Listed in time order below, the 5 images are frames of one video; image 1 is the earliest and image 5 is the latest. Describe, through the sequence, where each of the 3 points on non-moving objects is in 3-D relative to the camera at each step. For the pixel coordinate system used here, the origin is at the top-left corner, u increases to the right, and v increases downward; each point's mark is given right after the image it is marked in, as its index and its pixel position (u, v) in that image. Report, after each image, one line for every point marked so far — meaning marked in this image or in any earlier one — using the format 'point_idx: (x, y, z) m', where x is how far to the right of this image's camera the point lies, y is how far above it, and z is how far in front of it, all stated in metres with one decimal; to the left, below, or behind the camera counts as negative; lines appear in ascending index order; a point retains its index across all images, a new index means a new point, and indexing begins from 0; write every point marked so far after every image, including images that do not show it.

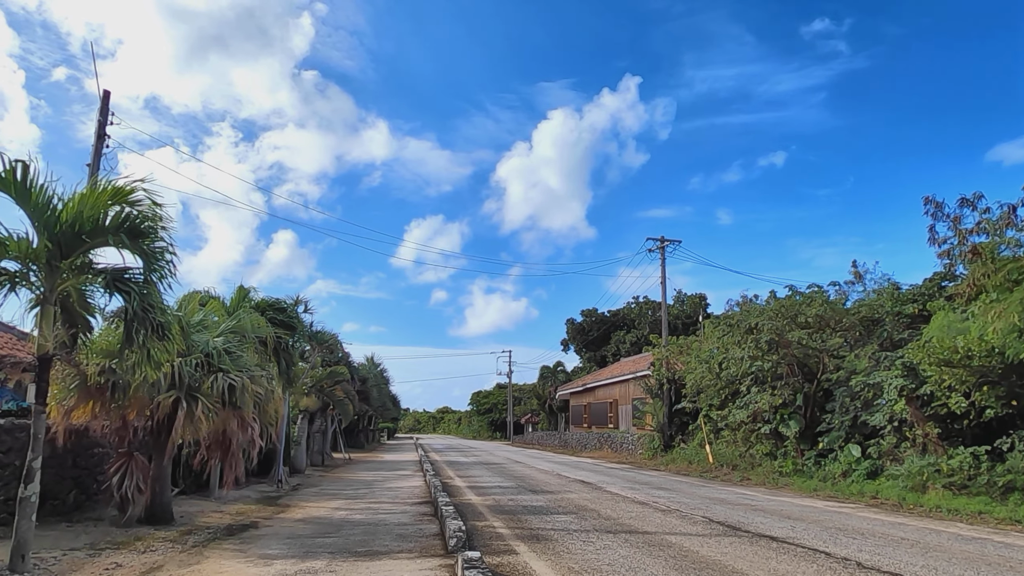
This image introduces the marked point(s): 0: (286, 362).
0: (-4.6, -1.5, +12.8) m
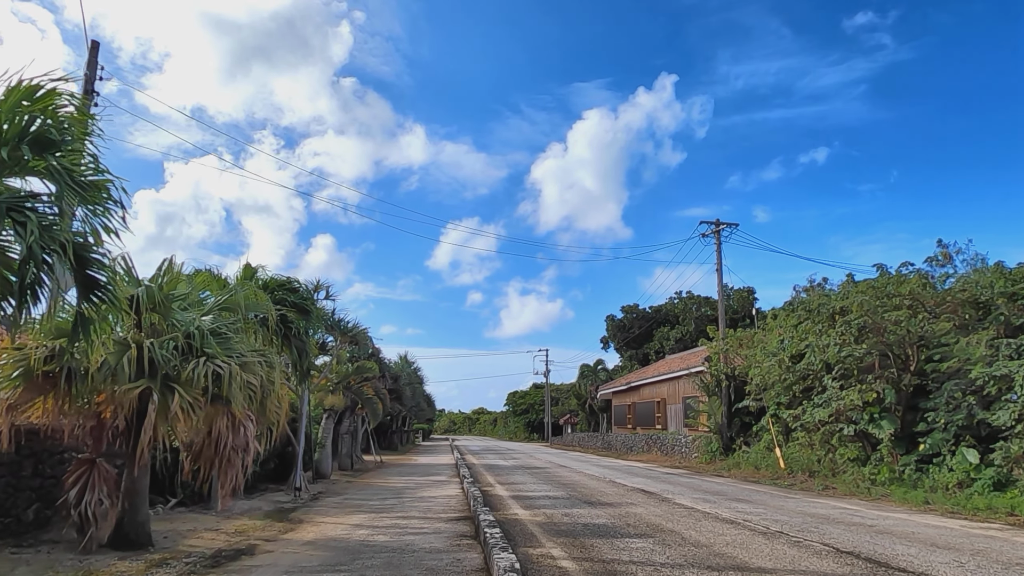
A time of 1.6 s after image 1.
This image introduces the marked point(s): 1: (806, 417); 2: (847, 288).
0: (-3.7, -1.1, +11.0) m
1: (+8.6, -3.7, +18.5) m
2: (+9.4, 0.0, +17.7) m
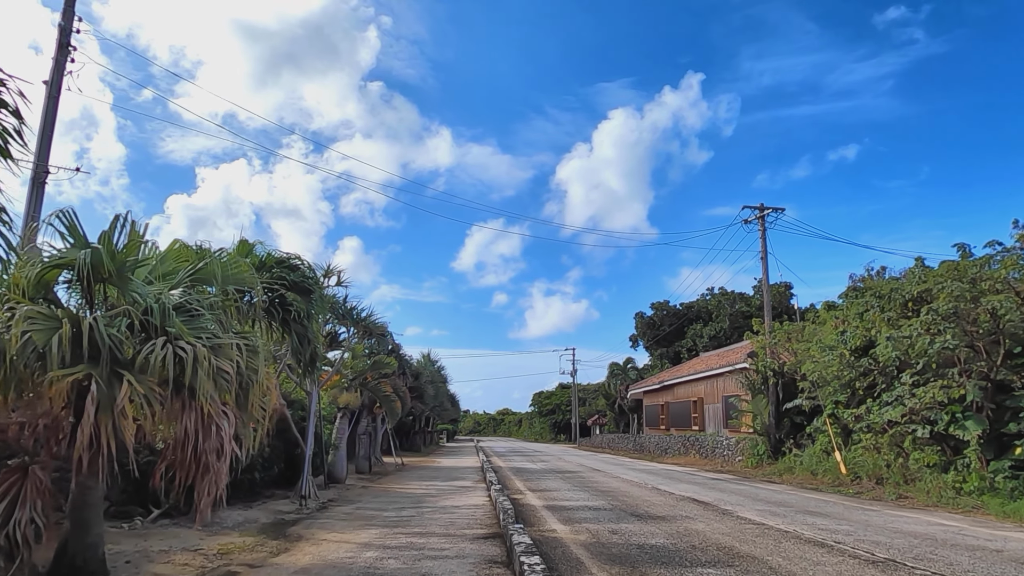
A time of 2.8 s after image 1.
0: (-3.2, -0.7, +9.5) m
1: (+9.4, -3.3, +16.5) m
2: (+10.2, +0.4, +15.7) m
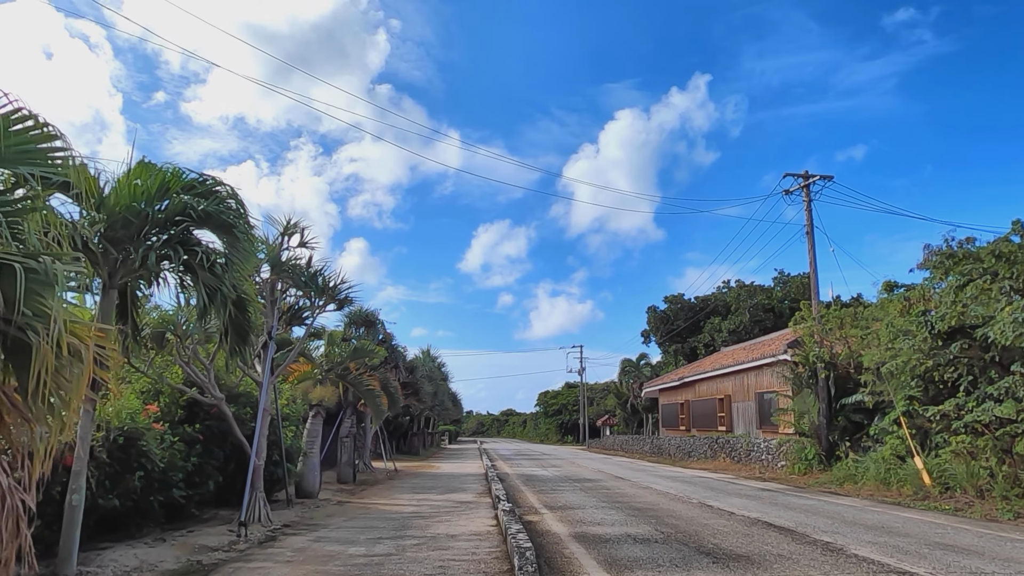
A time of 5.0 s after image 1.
0: (-3.0, -0.1, +6.4) m
1: (+9.6, -2.7, +13.3) m
2: (+10.4, +1.1, +12.6) m
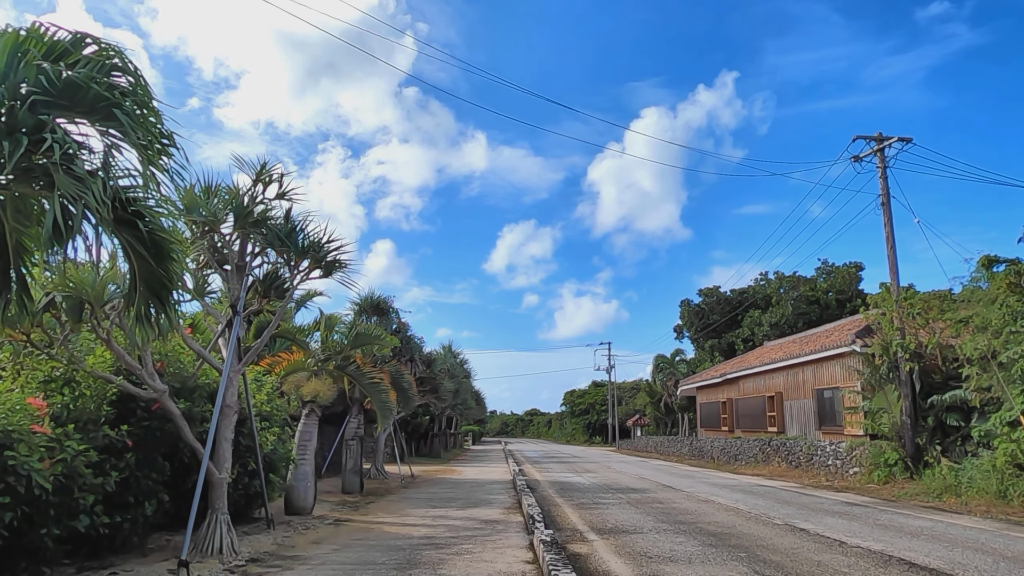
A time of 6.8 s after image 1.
0: (-2.6, +0.4, +4.0) m
1: (+10.2, -2.1, +10.5) m
2: (+10.9, +1.7, +9.7) m
